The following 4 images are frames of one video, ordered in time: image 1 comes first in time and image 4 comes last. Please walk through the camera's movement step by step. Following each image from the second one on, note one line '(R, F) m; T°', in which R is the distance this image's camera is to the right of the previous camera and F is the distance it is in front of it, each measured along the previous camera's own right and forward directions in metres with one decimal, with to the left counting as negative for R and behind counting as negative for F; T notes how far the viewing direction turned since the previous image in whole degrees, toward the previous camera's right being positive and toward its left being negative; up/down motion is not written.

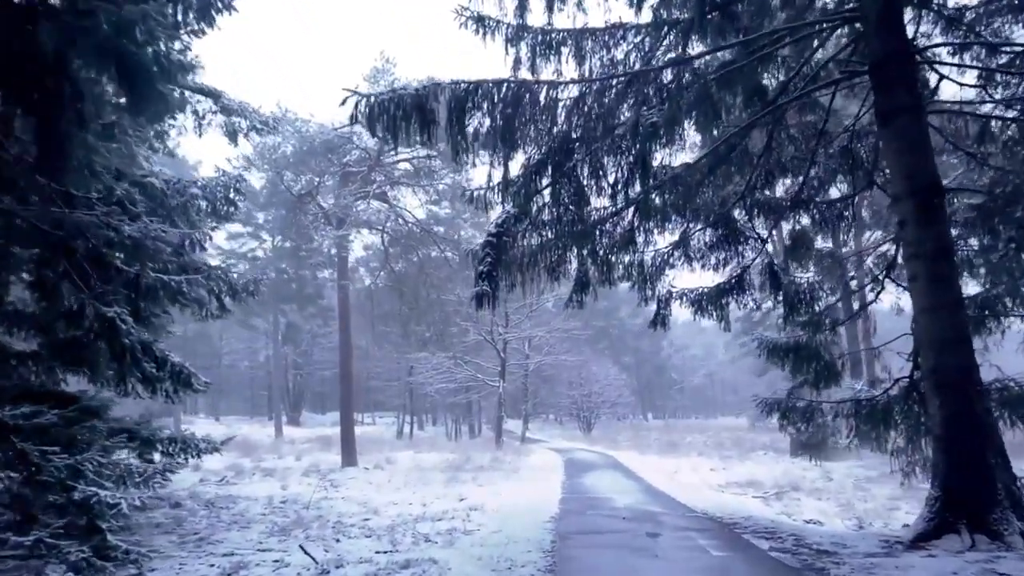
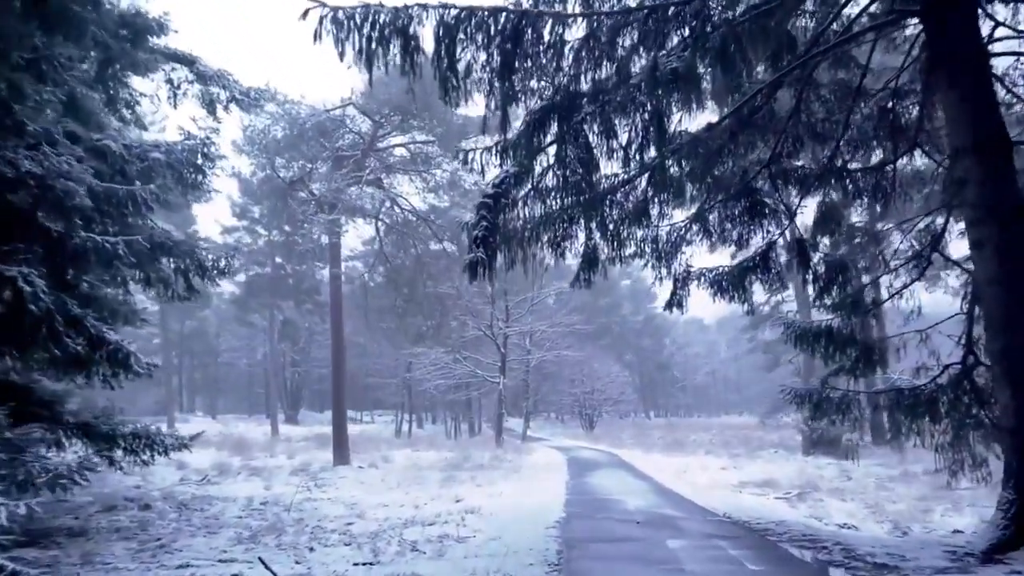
(0.0, +1.0) m; 0°
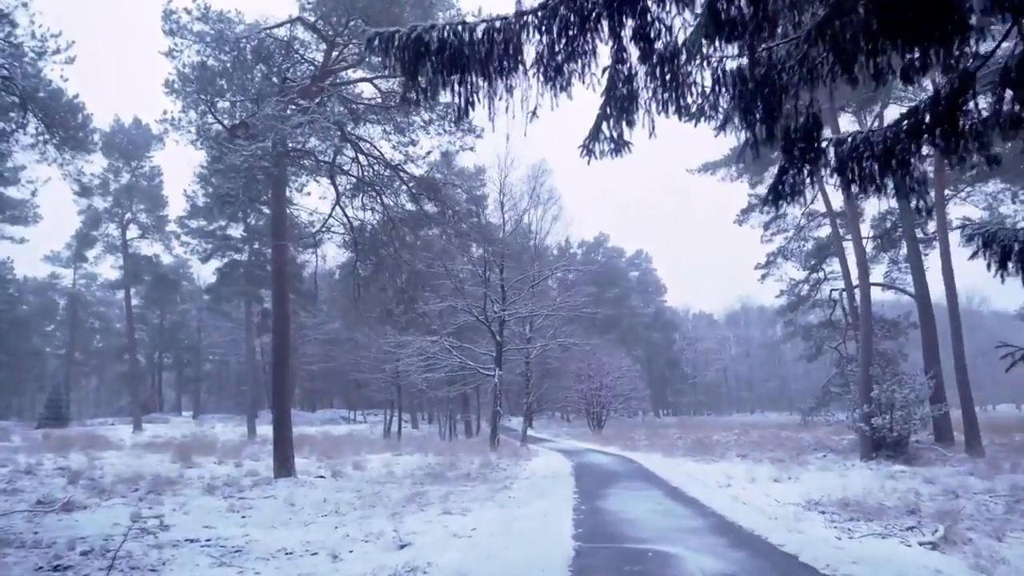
(+0.3, +4.4) m; 0°
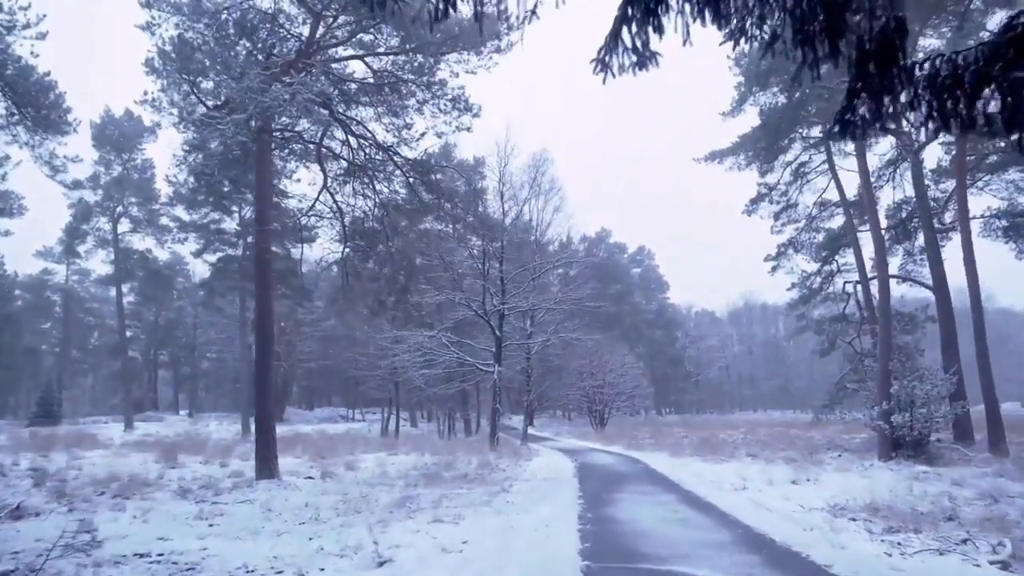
(0.0, +1.1) m; 0°
